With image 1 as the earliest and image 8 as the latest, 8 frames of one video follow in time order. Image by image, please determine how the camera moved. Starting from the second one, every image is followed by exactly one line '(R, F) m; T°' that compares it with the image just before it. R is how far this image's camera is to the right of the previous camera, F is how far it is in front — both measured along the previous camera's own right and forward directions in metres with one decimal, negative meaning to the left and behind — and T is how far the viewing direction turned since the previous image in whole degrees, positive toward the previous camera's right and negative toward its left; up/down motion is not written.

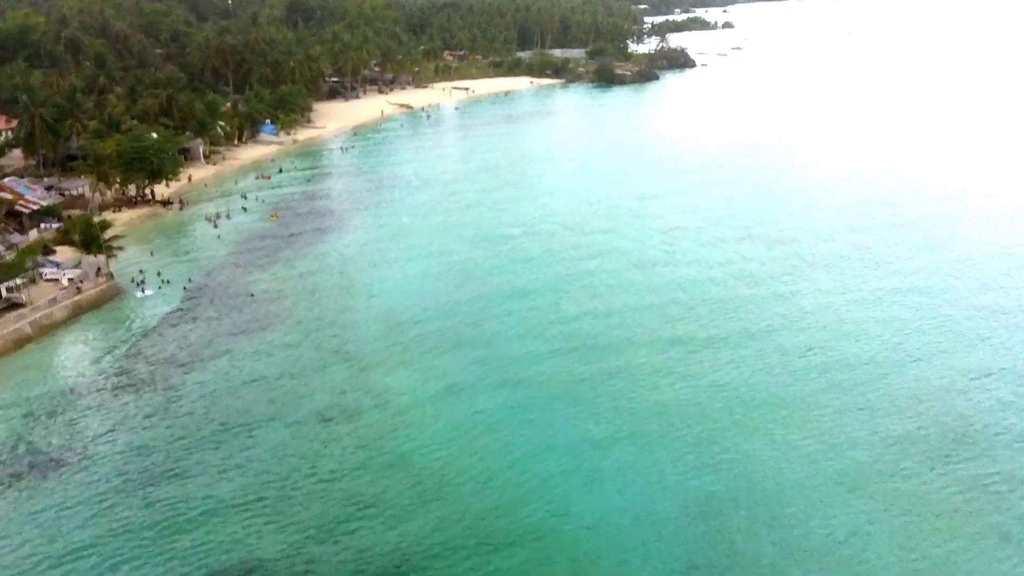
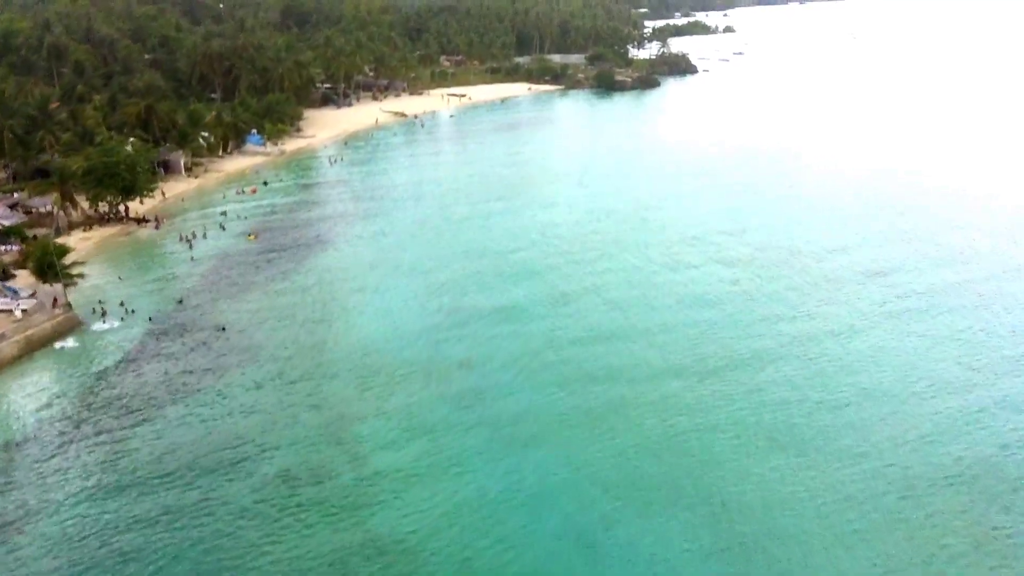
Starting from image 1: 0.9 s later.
(+0.3, +2.7) m; 0°
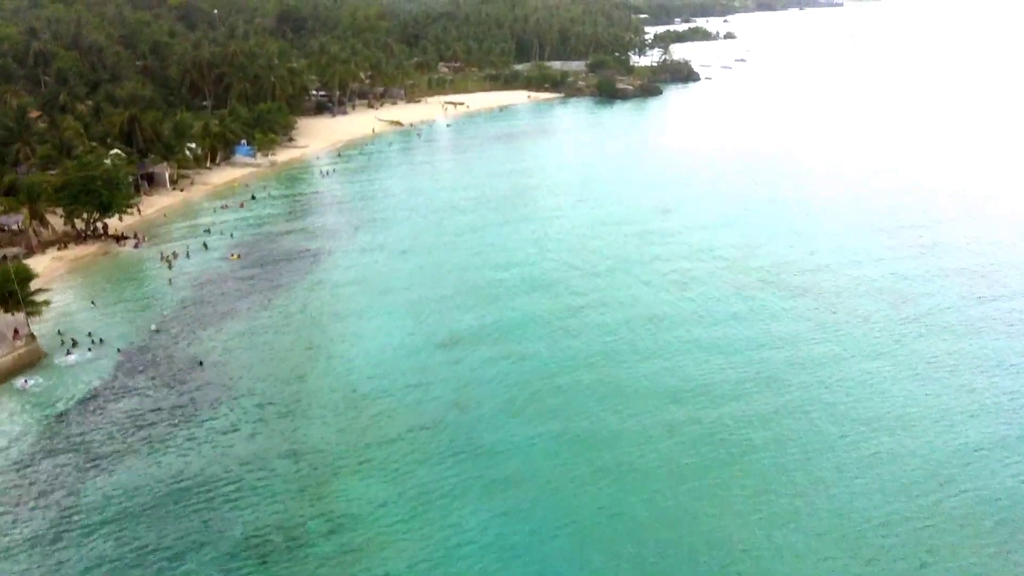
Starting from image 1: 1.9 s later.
(+0.1, +2.3) m; 0°
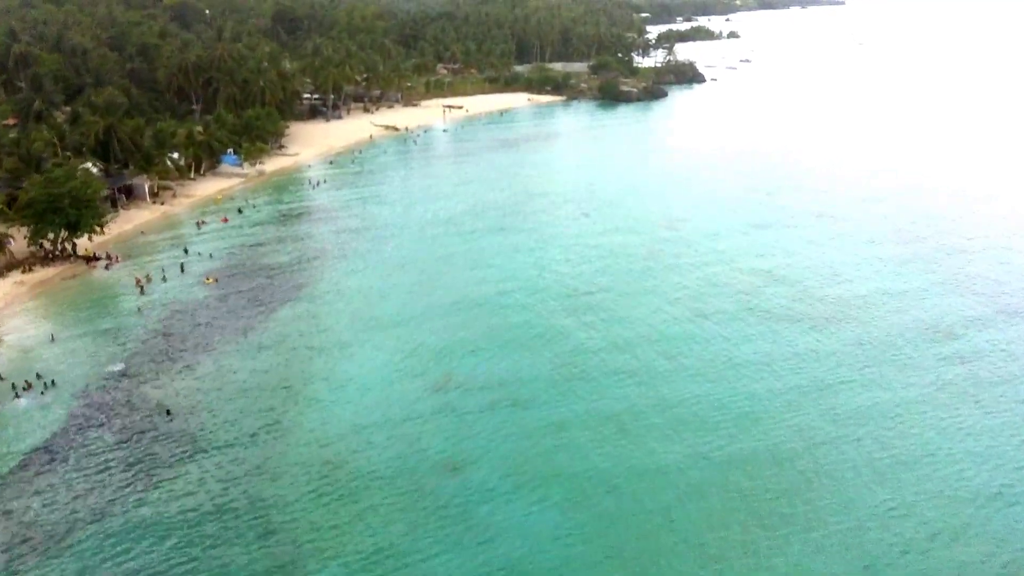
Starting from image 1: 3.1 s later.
(0.0, +3.2) m; 0°
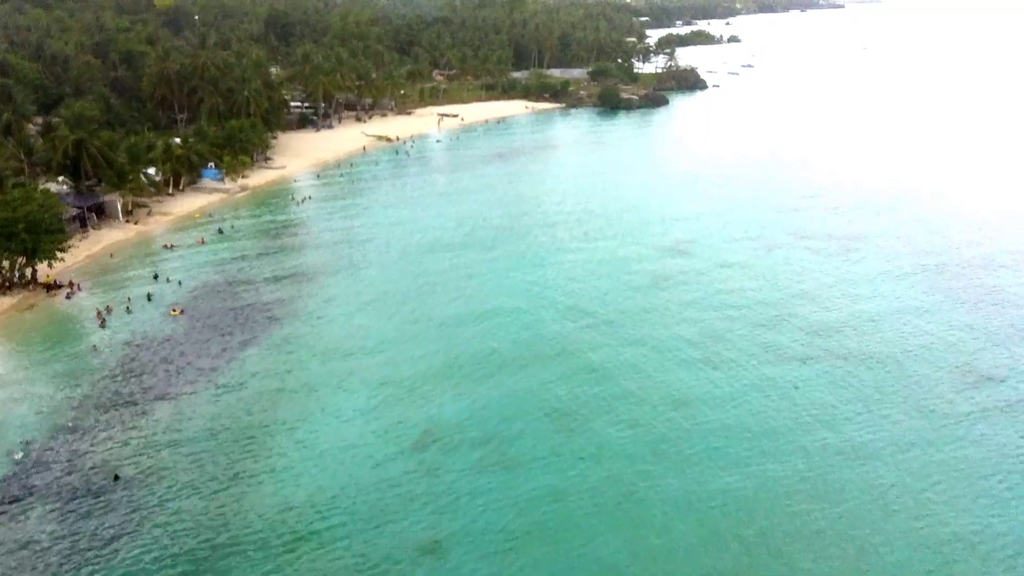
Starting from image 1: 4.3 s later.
(+0.3, +3.1) m; 0°
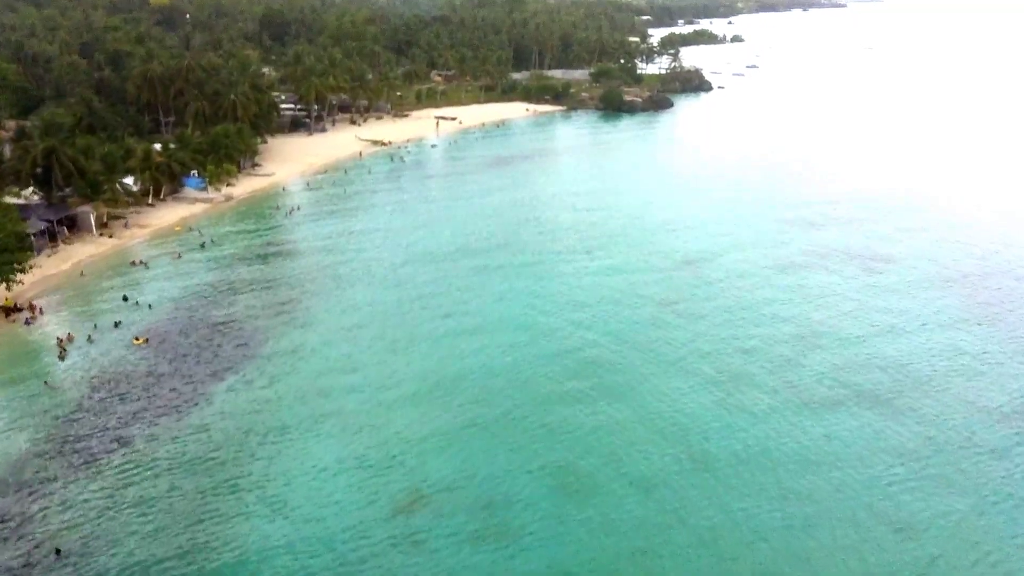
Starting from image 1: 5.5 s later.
(+0.1, +3.0) m; 0°
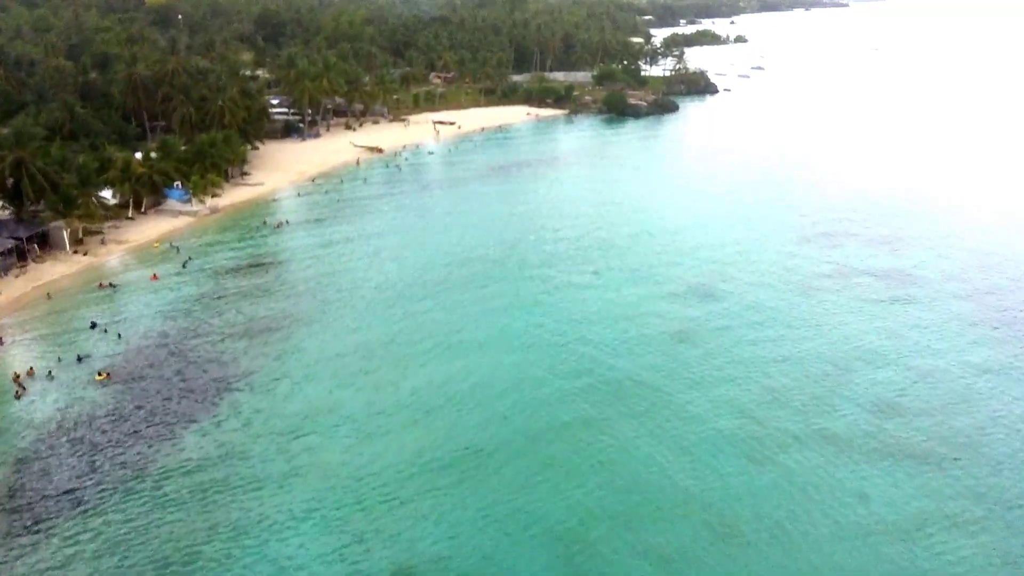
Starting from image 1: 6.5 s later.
(0.0, +2.9) m; 0°
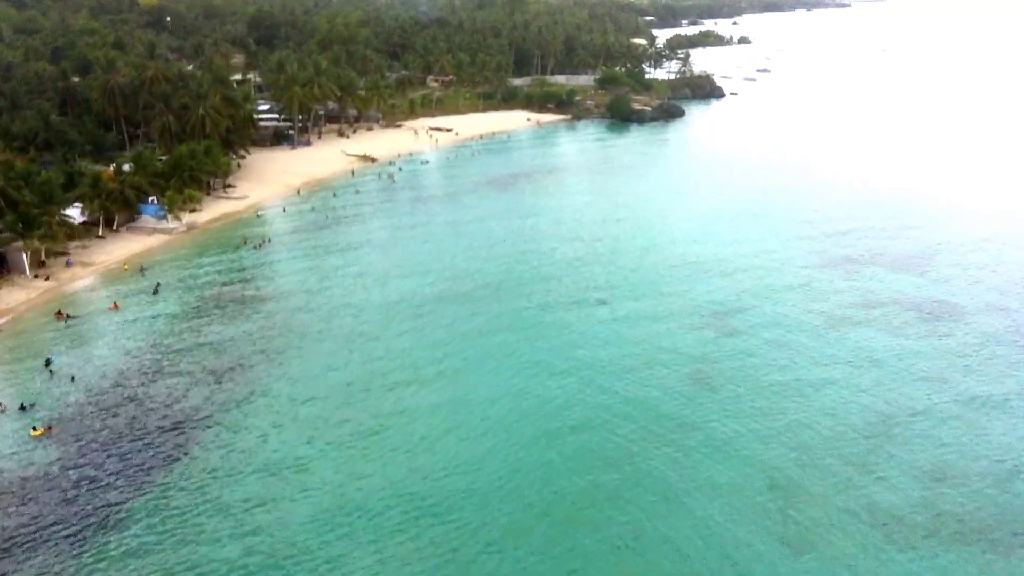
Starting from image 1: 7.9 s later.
(+0.1, +3.6) m; 0°
